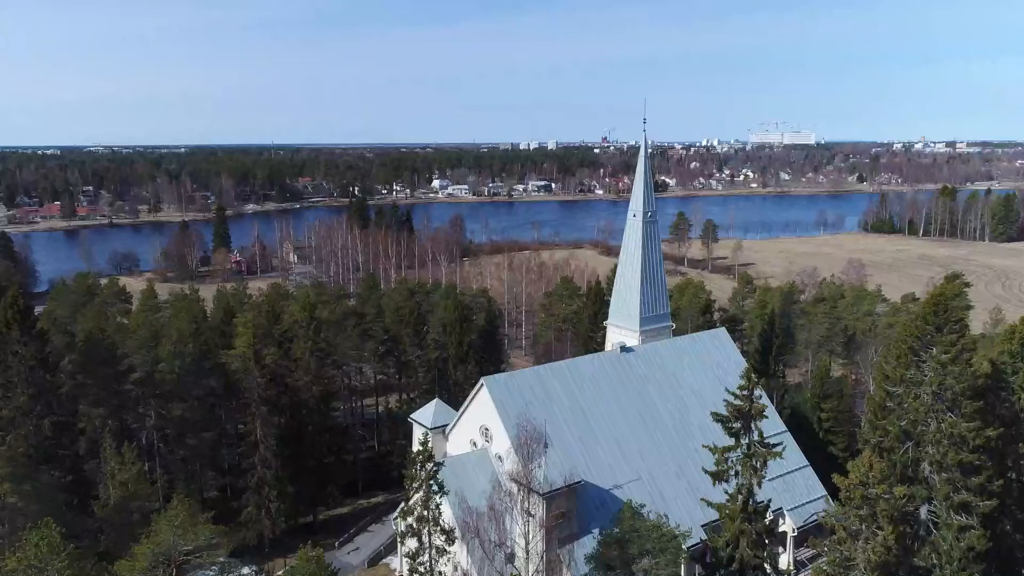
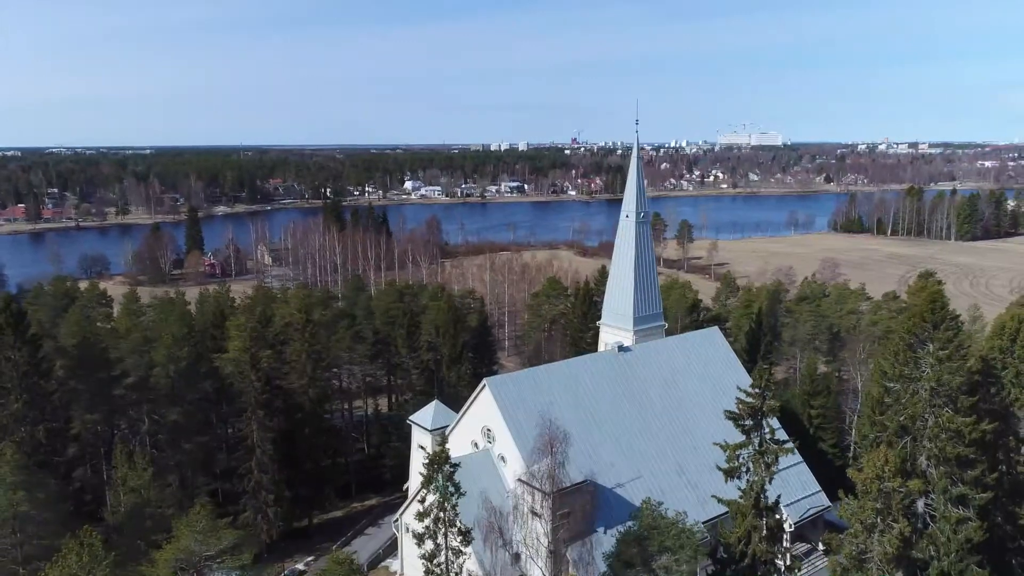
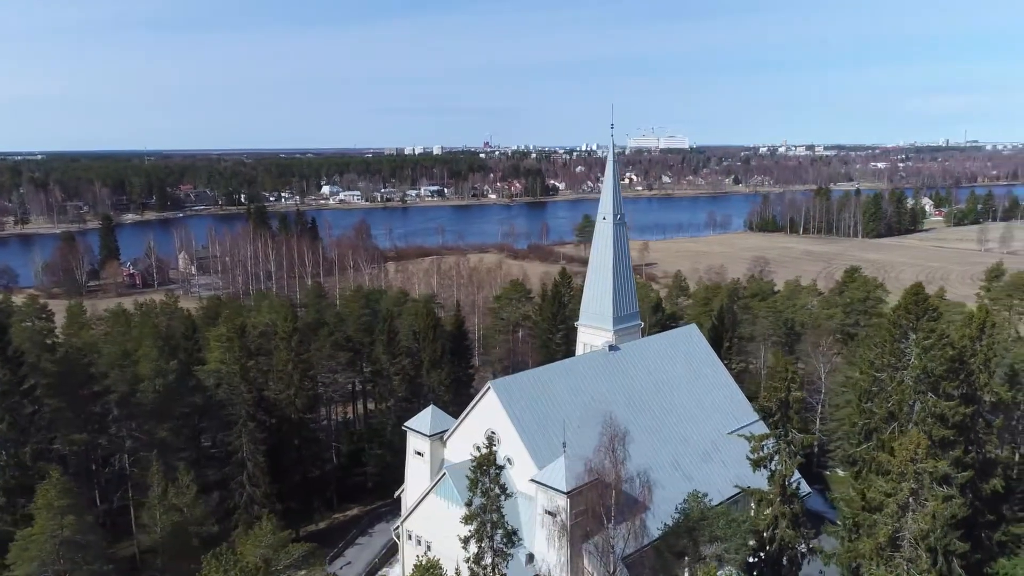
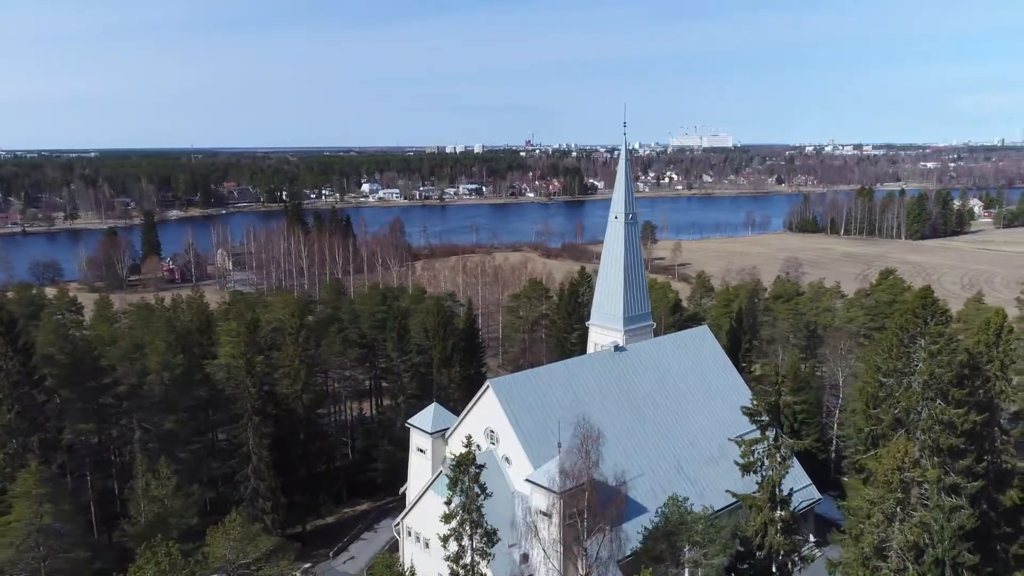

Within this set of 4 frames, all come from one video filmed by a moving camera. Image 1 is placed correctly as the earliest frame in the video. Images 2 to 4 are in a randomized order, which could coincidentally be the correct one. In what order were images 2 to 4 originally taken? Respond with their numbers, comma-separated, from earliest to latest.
2, 4, 3
